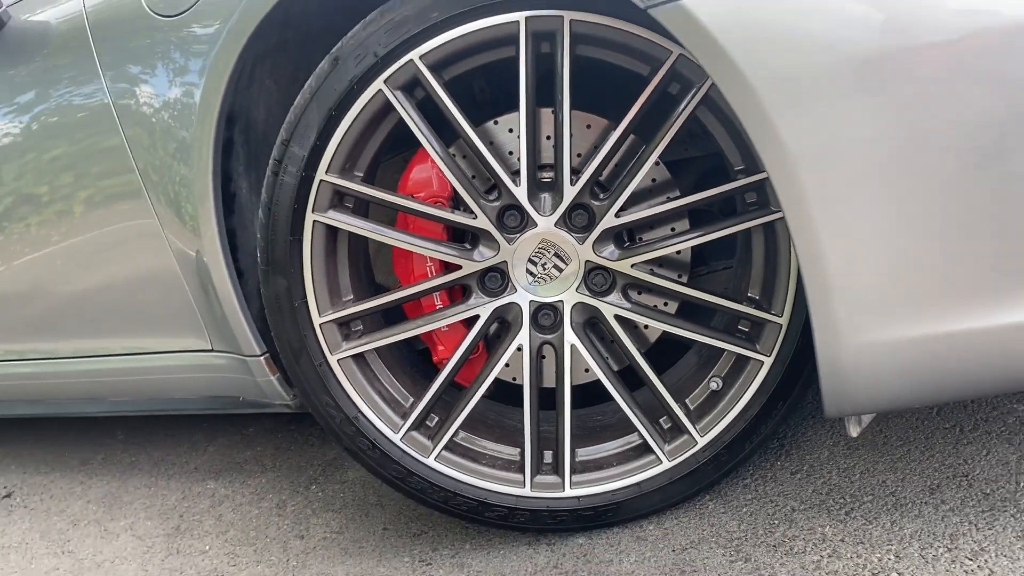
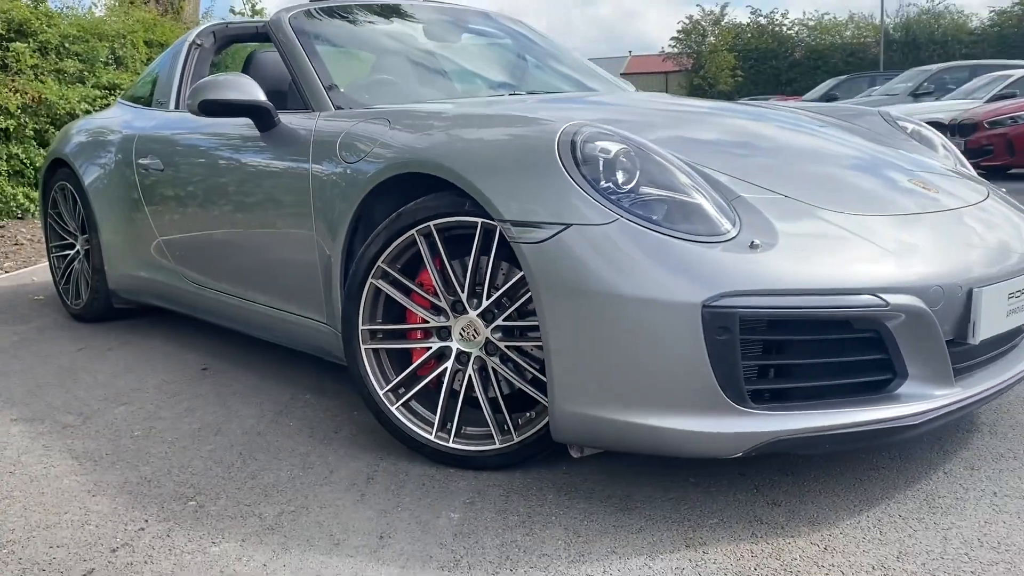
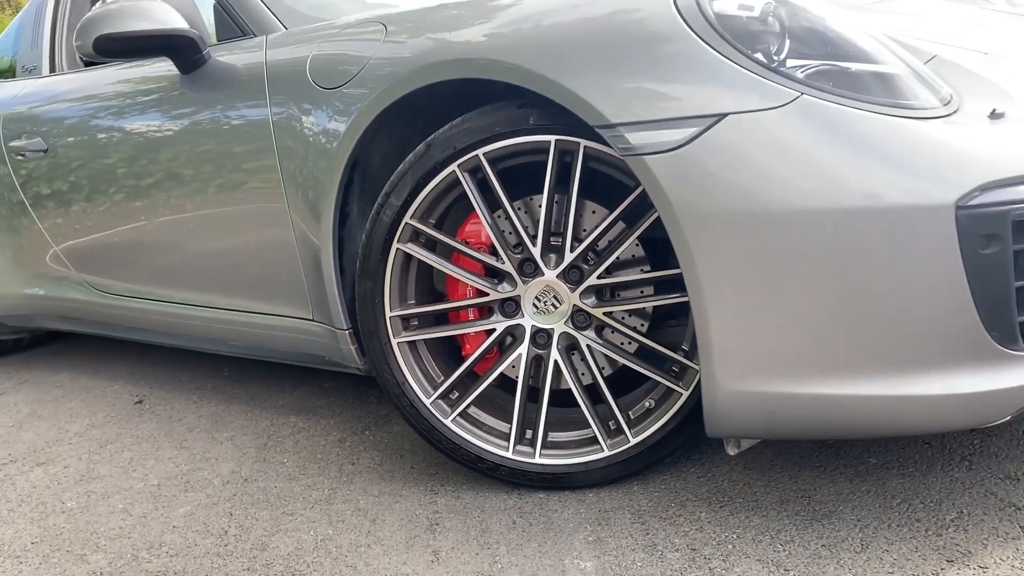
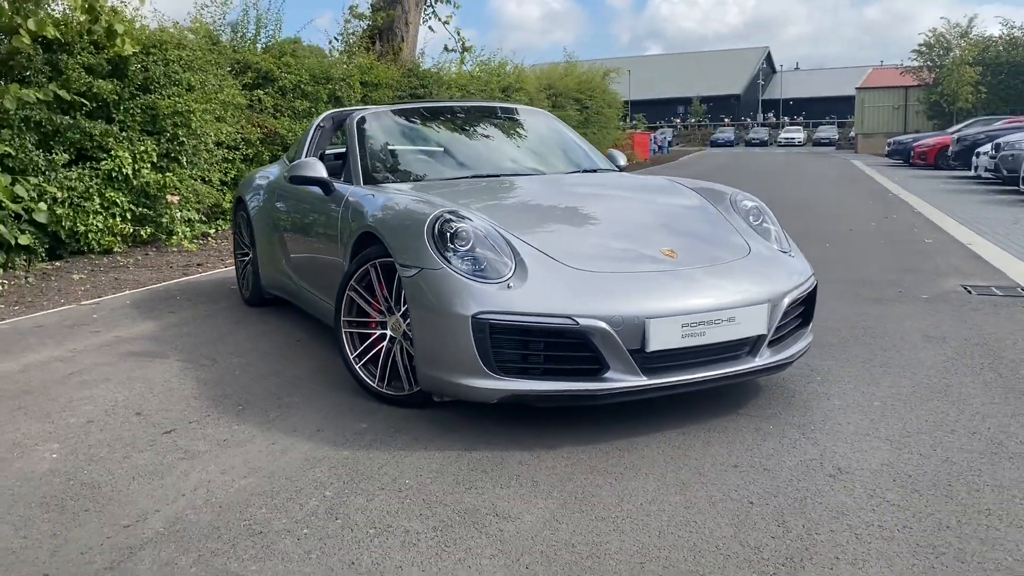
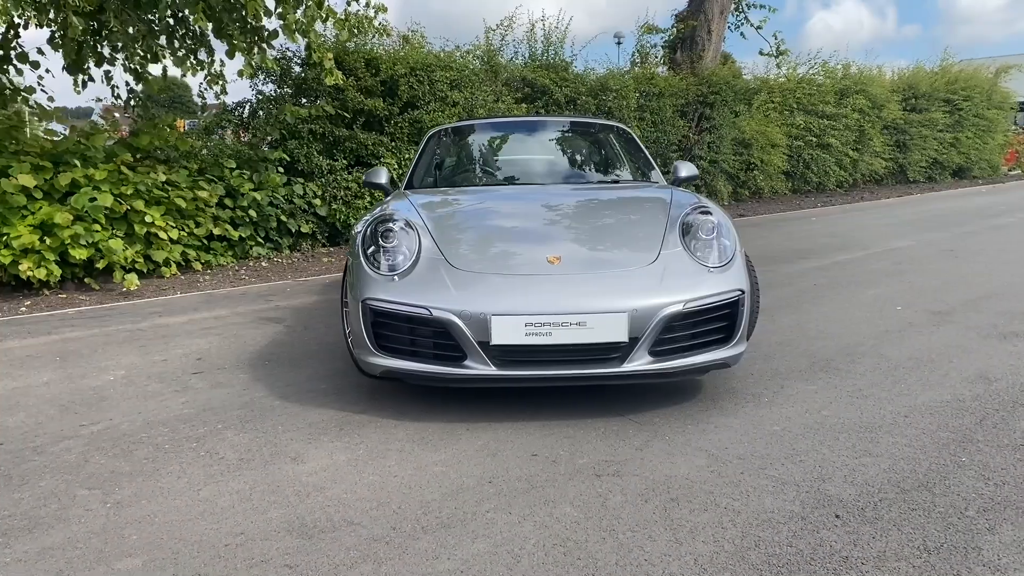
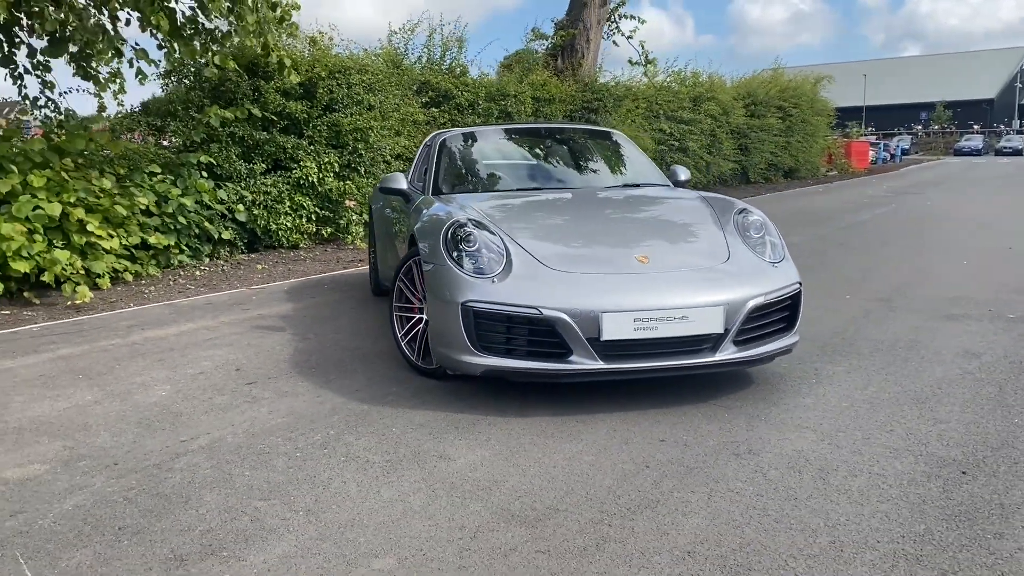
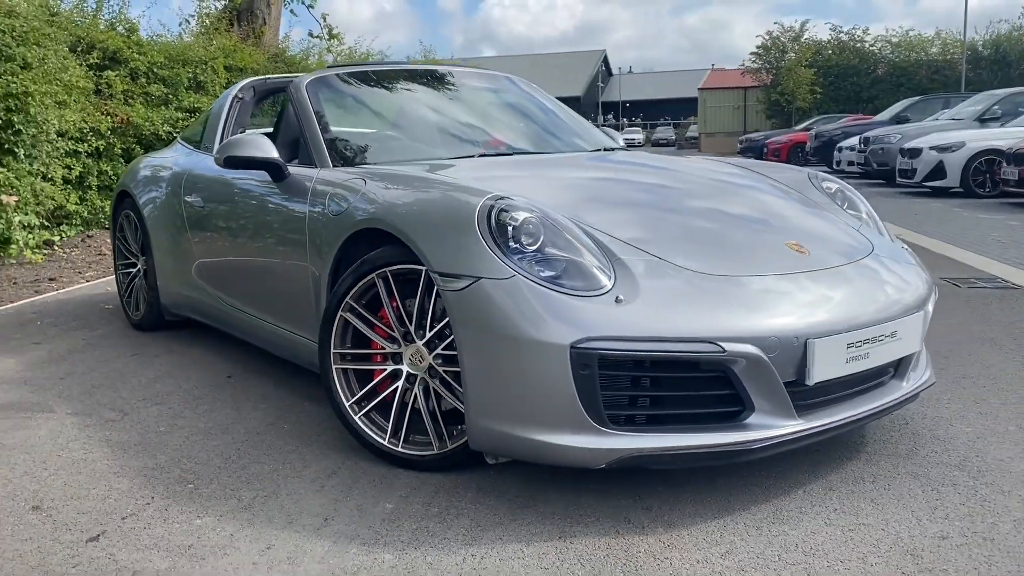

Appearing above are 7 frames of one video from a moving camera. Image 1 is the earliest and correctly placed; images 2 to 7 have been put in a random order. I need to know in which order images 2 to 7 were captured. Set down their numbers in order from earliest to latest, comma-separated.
3, 2, 7, 4, 6, 5
